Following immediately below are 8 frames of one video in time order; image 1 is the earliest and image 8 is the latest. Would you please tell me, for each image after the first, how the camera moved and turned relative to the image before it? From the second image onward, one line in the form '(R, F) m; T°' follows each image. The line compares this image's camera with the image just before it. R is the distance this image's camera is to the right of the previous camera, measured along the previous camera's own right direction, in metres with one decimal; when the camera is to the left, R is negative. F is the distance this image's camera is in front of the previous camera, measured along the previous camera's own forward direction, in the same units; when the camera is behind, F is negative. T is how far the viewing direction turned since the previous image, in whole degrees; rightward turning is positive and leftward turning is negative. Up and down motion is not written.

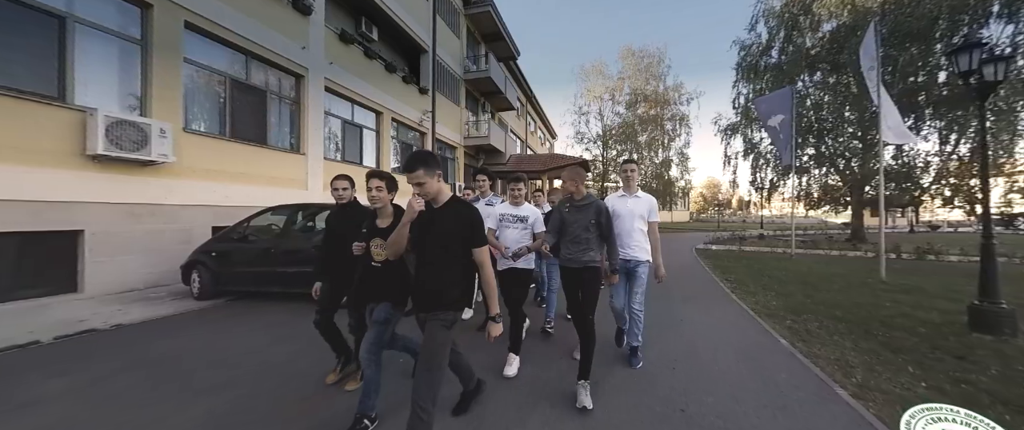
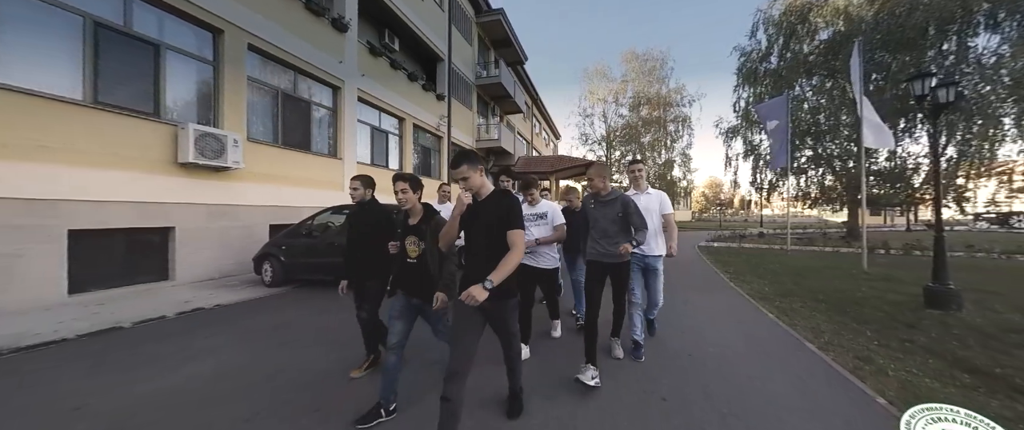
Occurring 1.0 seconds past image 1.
(-0.6, -0.9) m; 0°
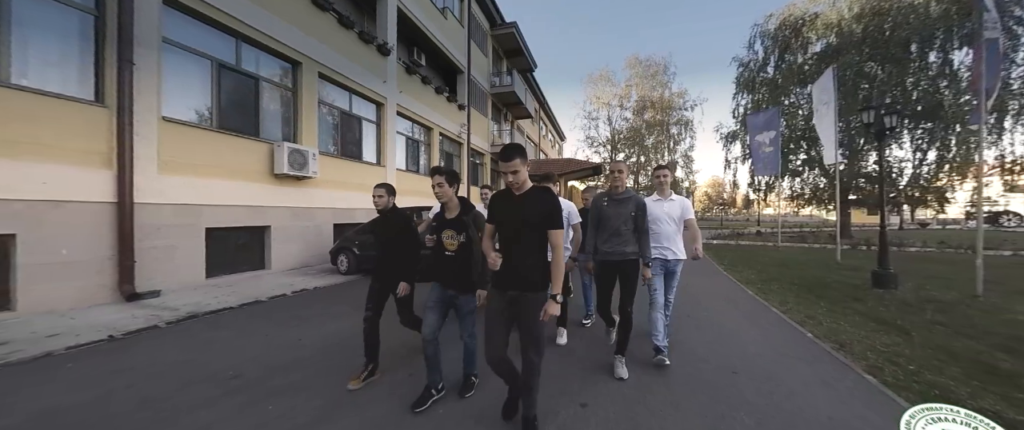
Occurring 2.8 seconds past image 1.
(-0.8, -1.4) m; 0°
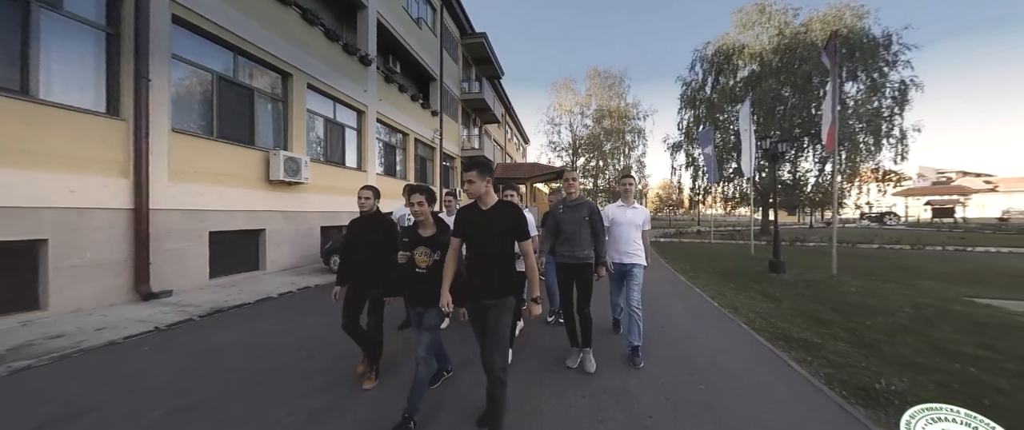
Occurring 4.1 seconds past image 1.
(-0.5, -1.1) m; +7°
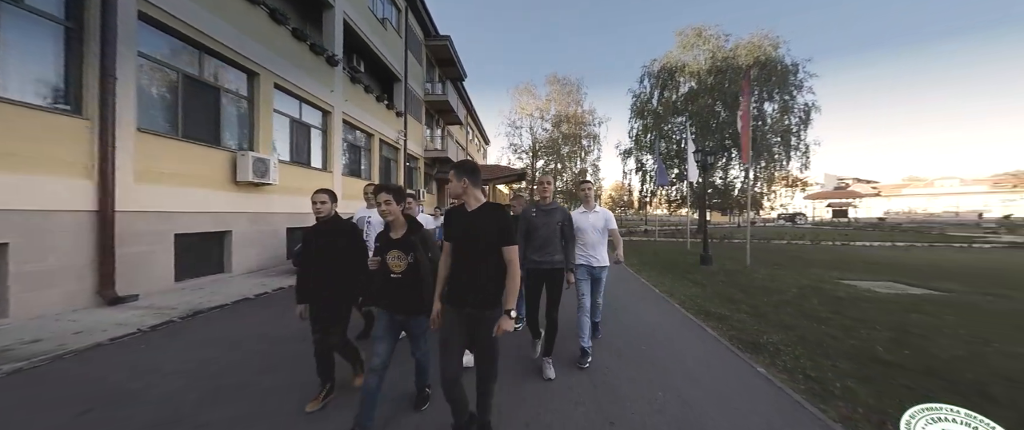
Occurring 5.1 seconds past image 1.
(-0.3, -0.8) m; +8°
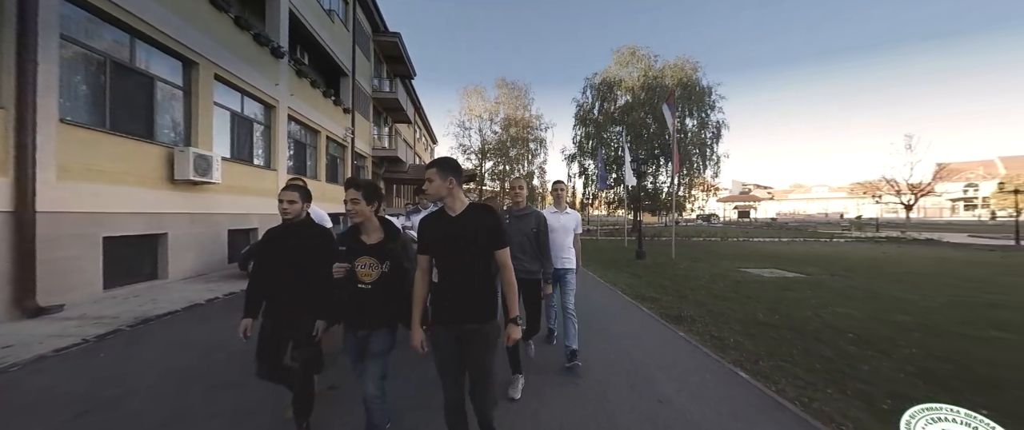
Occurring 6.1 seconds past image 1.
(-0.5, -0.7) m; +10°
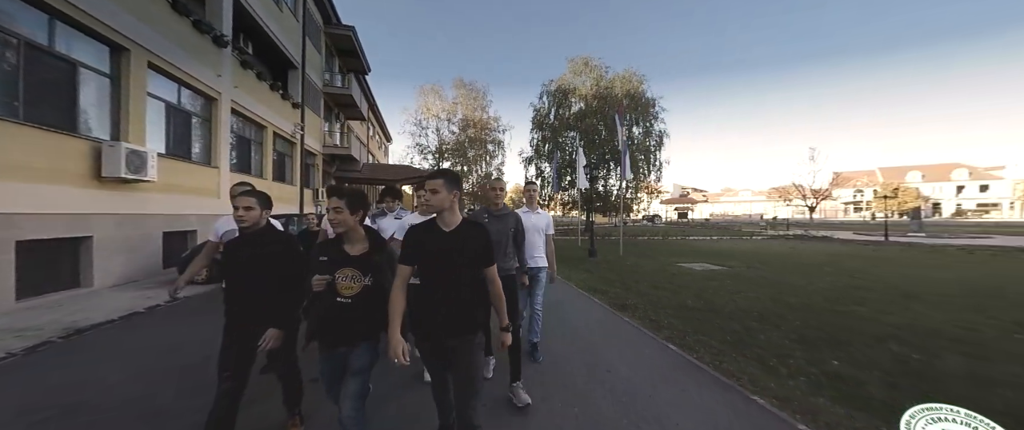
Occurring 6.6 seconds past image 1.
(-0.2, -0.6) m; +8°
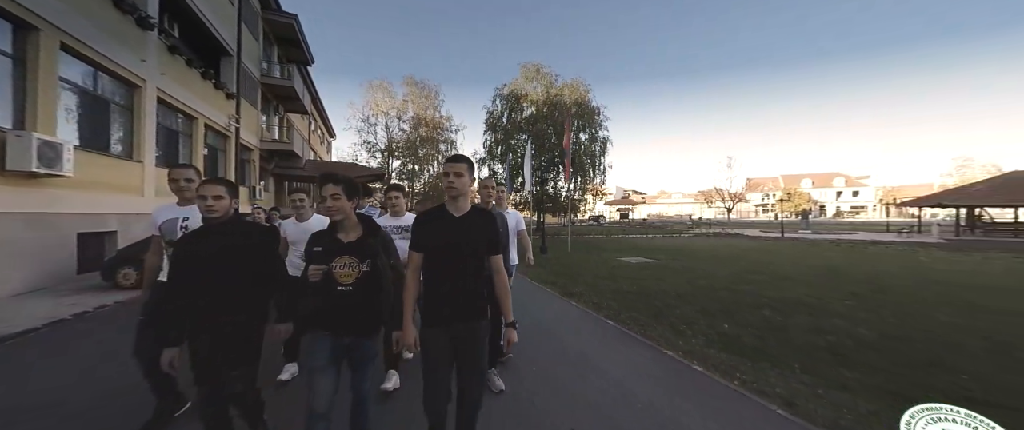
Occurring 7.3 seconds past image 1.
(-0.2, -0.8) m; +9°
